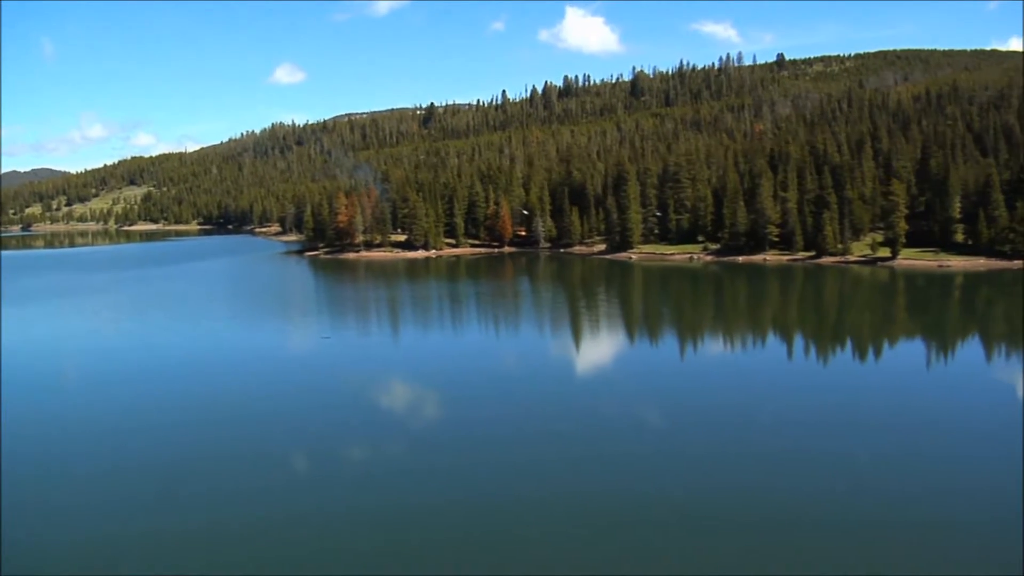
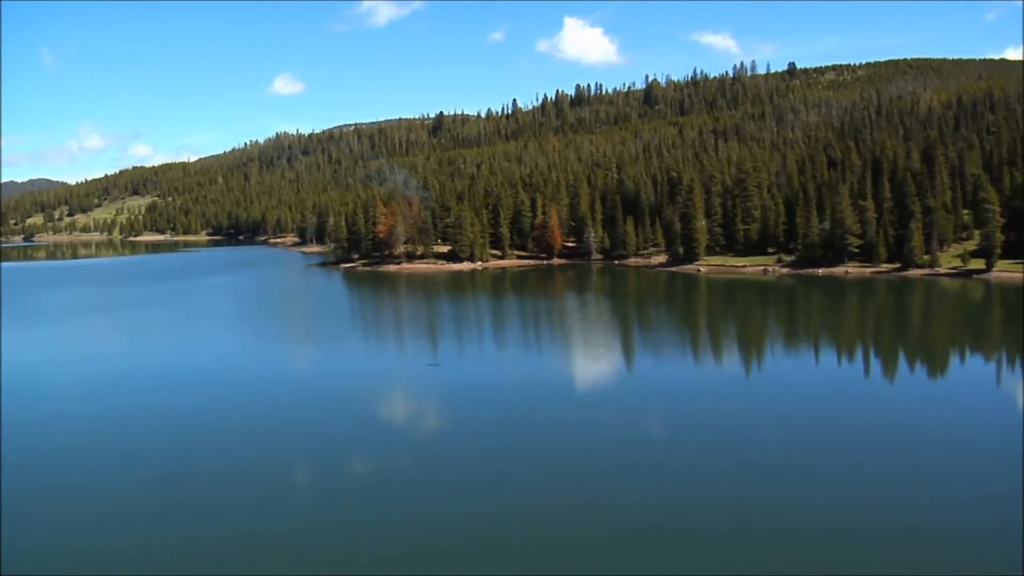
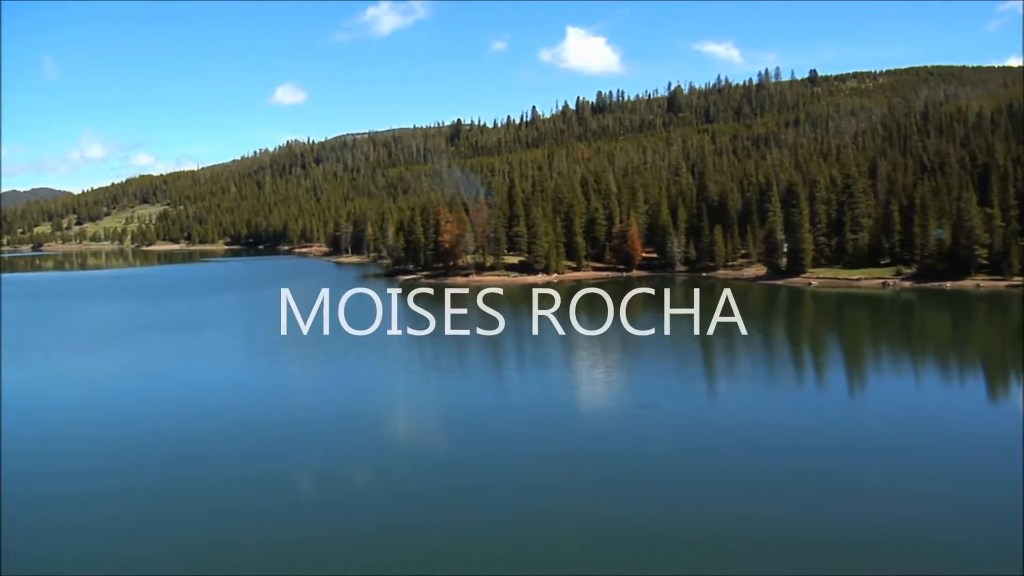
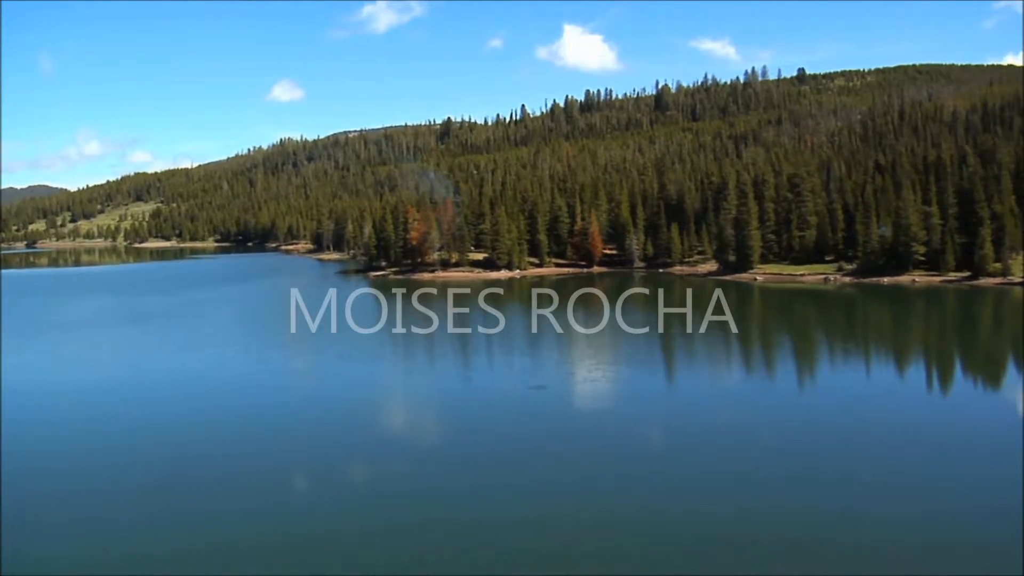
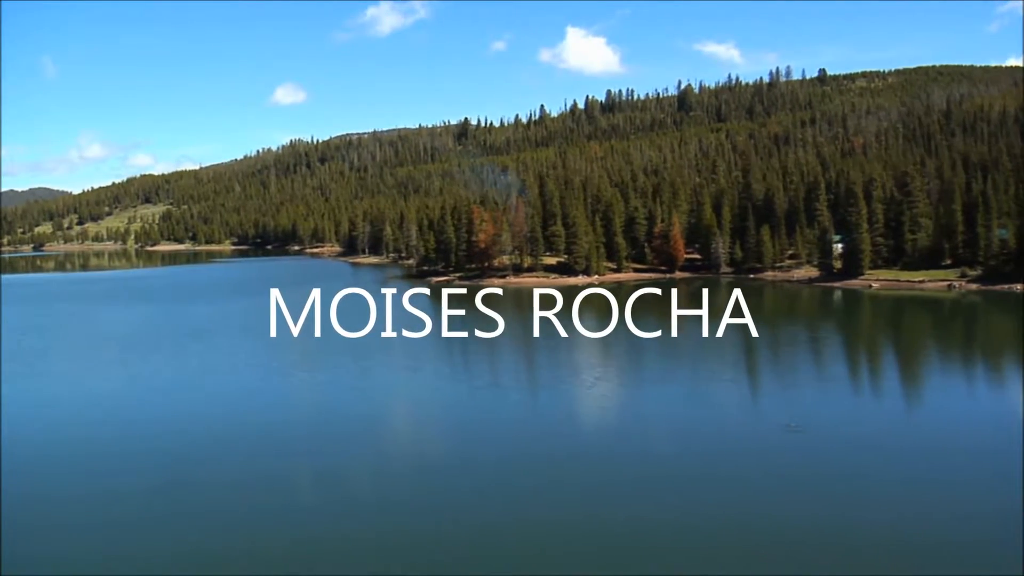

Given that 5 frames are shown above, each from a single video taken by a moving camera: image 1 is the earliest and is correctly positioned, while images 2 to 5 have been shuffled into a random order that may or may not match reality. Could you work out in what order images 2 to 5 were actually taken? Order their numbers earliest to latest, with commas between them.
2, 4, 3, 5
